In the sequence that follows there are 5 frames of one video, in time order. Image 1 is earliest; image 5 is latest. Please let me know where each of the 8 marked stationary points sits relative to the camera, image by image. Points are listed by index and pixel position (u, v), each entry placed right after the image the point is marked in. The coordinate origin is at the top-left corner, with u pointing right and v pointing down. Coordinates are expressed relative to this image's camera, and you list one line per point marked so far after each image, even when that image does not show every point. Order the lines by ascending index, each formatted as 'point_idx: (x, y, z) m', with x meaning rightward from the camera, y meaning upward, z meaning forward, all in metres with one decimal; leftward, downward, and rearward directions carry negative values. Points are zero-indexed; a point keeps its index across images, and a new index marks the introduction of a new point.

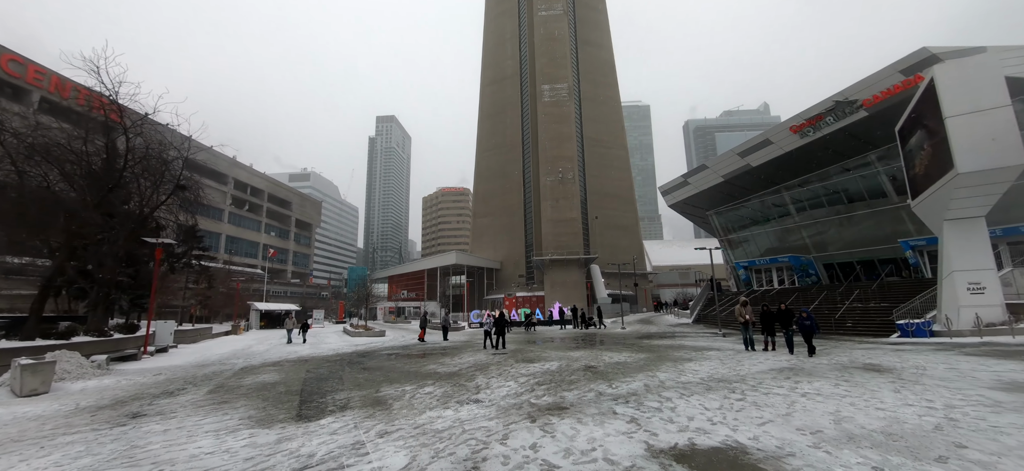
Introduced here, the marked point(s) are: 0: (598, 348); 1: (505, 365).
0: (+3.2, -4.2, +13.9) m
1: (-0.2, -3.3, +9.4) m
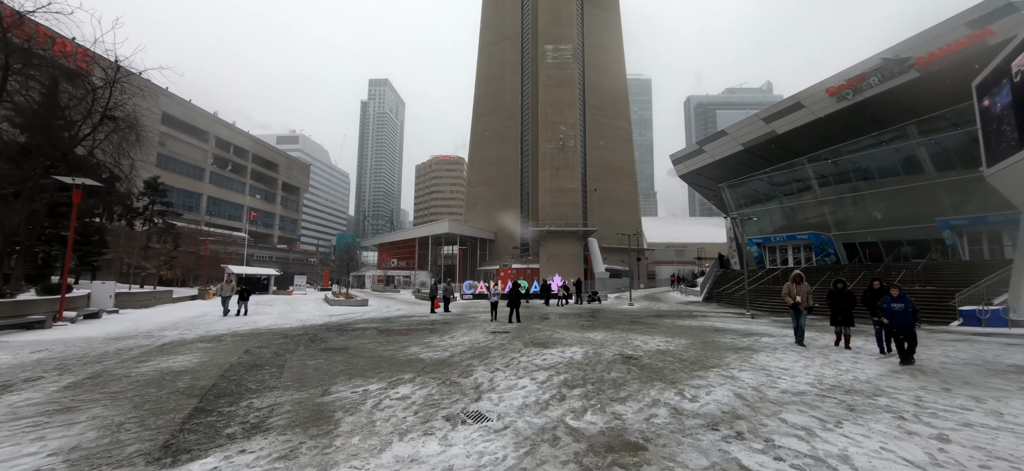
0: (+3.3, -2.9, +11.7) m
1: (0.0, -2.2, +7.1) m
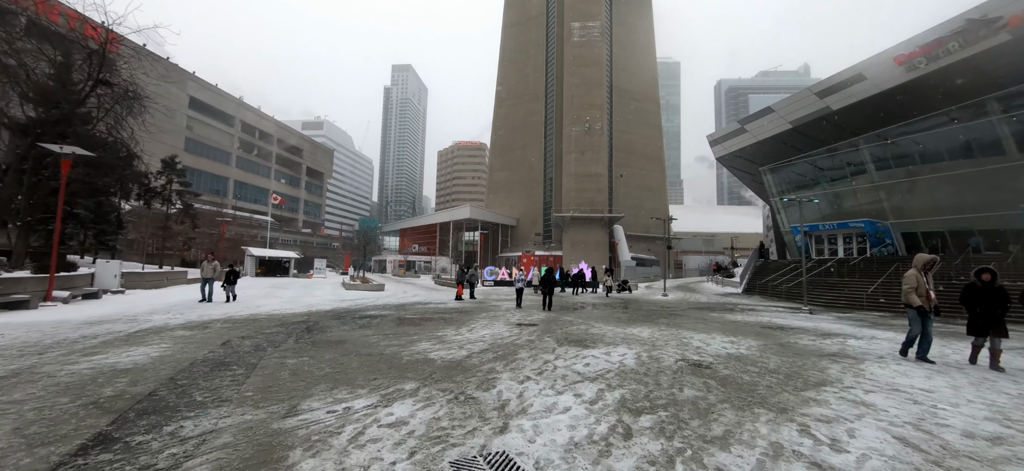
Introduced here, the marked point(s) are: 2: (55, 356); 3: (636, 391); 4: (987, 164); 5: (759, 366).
0: (+4.0, -2.4, +10.1) m
1: (+0.5, -1.8, +5.7) m
2: (-5.9, -1.5, +4.9) m
3: (+1.3, -1.7, +4.0) m
4: (+25.1, +3.8, +19.8) m
5: (+3.3, -1.7, +5.0) m
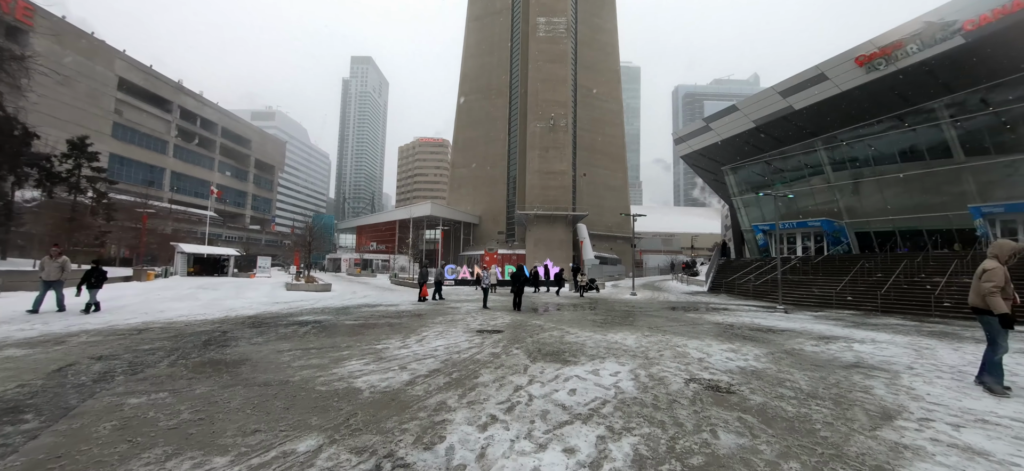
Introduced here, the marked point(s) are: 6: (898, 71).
0: (+3.1, -2.2, +9.1) m
1: (0.0, -1.6, +4.3) m
2: (-6.2, -1.3, +2.9) m
3: (+1.0, -1.5, +2.8) m
4: (+23.3, +3.9, +20.7) m
5: (+2.9, -1.6, +3.9) m
6: (+18.8, +8.0, +18.4) m
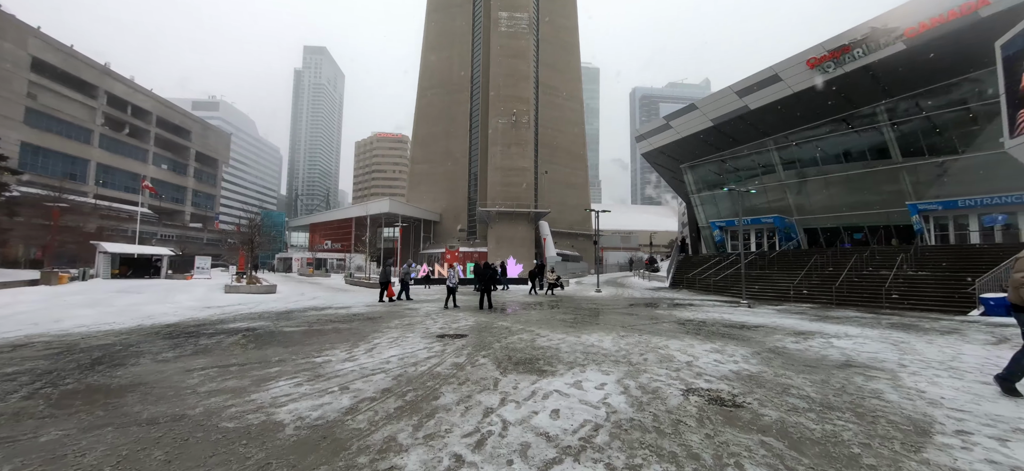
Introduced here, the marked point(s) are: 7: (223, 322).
0: (+2.3, -2.1, +8.6) m
1: (-0.3, -1.5, +3.6) m
2: (-6.4, -1.2, +1.6) m
3: (+0.8, -1.4, +2.1) m
4: (+21.3, +4.1, +22.1) m
5: (+2.6, -1.4, +3.4) m
6: (+17.0, +8.3, +19.3) m
7: (-6.5, -2.0, +8.5) m
